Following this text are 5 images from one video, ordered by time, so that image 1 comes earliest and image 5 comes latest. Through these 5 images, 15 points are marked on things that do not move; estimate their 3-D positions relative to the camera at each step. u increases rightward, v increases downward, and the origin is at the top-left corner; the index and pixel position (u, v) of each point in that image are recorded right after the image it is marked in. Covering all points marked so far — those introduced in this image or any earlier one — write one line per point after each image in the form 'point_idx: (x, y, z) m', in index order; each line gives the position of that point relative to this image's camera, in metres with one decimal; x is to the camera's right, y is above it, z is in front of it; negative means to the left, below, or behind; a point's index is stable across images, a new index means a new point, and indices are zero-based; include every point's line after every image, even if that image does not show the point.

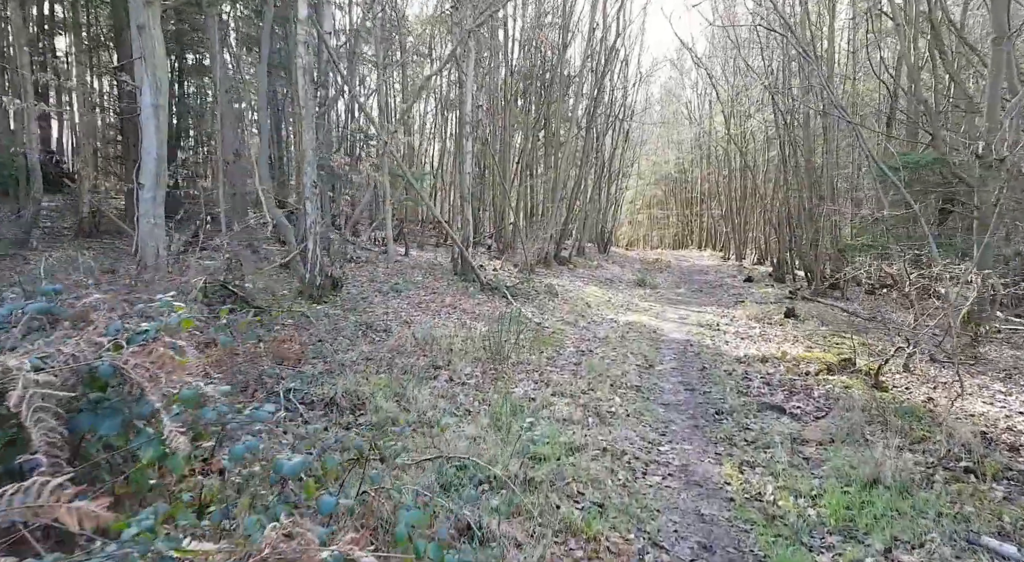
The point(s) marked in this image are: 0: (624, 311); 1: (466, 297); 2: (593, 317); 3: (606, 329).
0: (+2.5, -0.7, +14.6) m
1: (-1.0, -0.3, +13.4) m
2: (+1.6, -0.7, +13.2) m
3: (+1.7, -0.9, +12.0) m
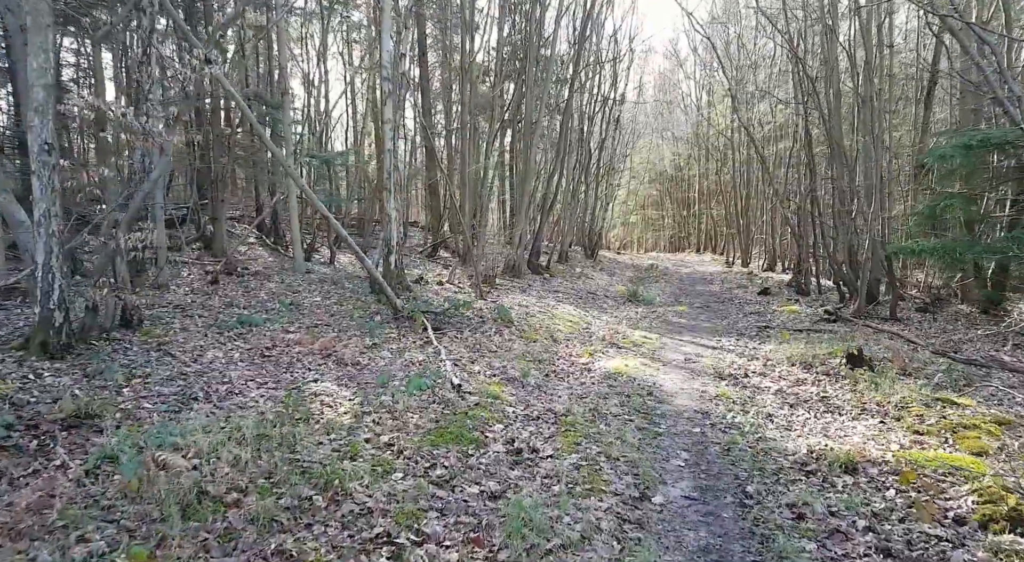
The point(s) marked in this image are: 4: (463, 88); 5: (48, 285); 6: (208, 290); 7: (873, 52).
0: (+1.4, -1.0, +9.9) m
1: (-2.0, -0.7, +8.7) m
2: (+0.5, -1.1, +8.6) m
3: (+0.6, -1.2, +7.4) m
4: (-1.4, +5.6, +19.2) m
5: (-4.4, 0.0, +6.3) m
6: (-4.9, -0.1, +10.8) m
7: (+9.6, +6.1, +17.7) m
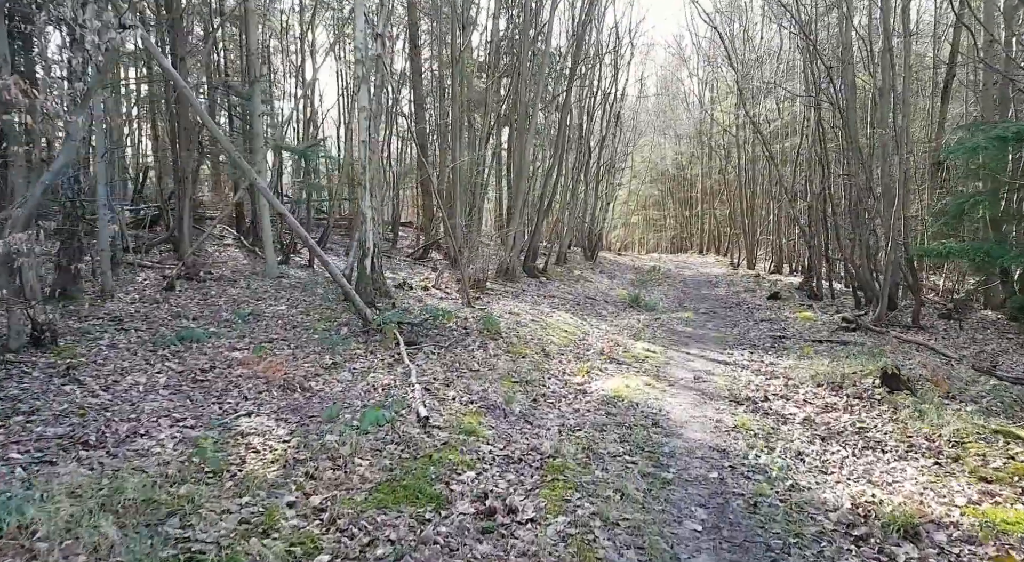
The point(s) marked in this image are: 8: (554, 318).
0: (+1.2, -1.1, +8.7) m
1: (-2.2, -0.8, +7.6) m
2: (+0.4, -1.2, +7.4) m
3: (+0.4, -1.3, +6.2) m
4: (-1.6, +5.5, +18.0) m
5: (-4.6, -0.1, +5.1) m
6: (-5.1, -0.2, +9.6) m
7: (+9.4, +6.0, +16.5) m
8: (+0.8, -0.7, +12.2) m
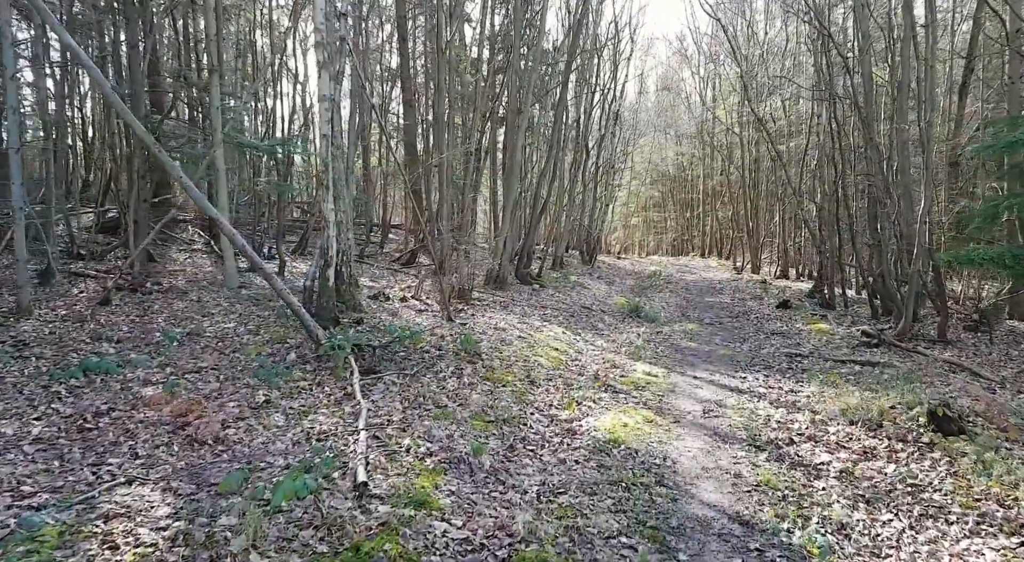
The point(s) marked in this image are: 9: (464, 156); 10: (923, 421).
0: (+1.0, -1.3, +7.5) m
1: (-2.5, -0.9, +6.3) m
2: (+0.1, -1.4, +6.1) m
3: (+0.2, -1.5, +4.9) m
4: (-1.8, +5.3, +16.8) m
5: (-4.8, -0.3, +3.9) m
6: (-5.3, -0.4, +8.3) m
7: (+9.2, +5.8, +15.2) m
8: (+0.5, -0.9, +11.0) m
9: (-1.4, +3.6, +19.0) m
10: (+4.0, -1.3, +6.3) m
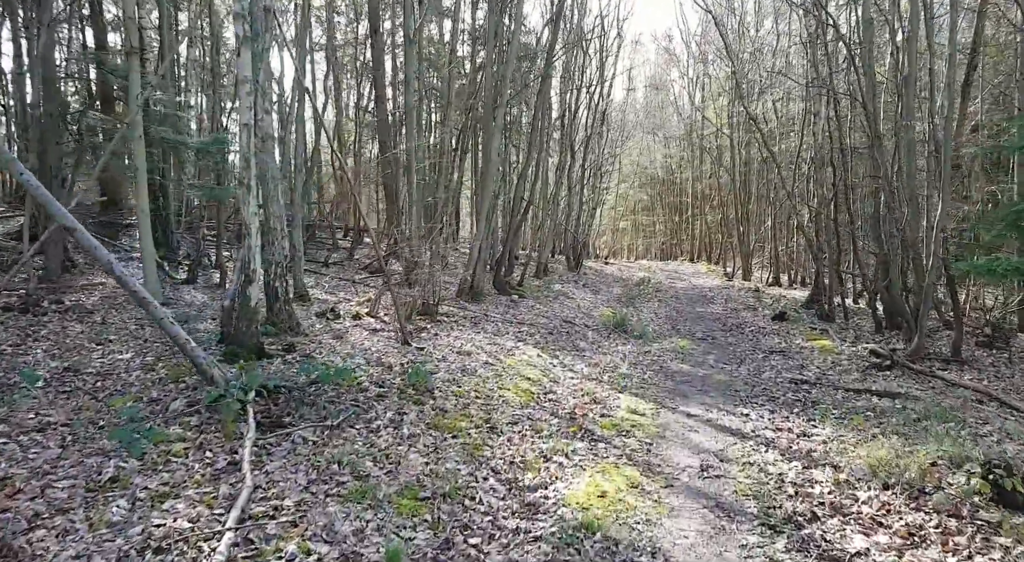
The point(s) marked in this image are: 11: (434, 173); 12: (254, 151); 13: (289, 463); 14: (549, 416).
0: (+0.5, -1.5, +6.0) m
1: (-2.9, -1.2, +4.8) m
2: (-0.3, -1.6, +4.6) m
3: (-0.2, -1.7, +3.4) m
4: (-2.4, +5.0, +15.3) m
5: (-5.2, -0.5, +2.3) m
6: (-5.8, -0.6, +6.8) m
7: (+8.6, +5.5, +13.9) m
8: (0.0, -1.1, +9.5) m
9: (-2.0, +3.3, +17.5) m
10: (+3.5, -1.6, +4.9) m
11: (-2.1, +2.9, +17.7) m
12: (-3.0, +1.5, +7.8) m
13: (-1.6, -1.3, +4.9) m
14: (+0.4, -1.4, +7.0) m
